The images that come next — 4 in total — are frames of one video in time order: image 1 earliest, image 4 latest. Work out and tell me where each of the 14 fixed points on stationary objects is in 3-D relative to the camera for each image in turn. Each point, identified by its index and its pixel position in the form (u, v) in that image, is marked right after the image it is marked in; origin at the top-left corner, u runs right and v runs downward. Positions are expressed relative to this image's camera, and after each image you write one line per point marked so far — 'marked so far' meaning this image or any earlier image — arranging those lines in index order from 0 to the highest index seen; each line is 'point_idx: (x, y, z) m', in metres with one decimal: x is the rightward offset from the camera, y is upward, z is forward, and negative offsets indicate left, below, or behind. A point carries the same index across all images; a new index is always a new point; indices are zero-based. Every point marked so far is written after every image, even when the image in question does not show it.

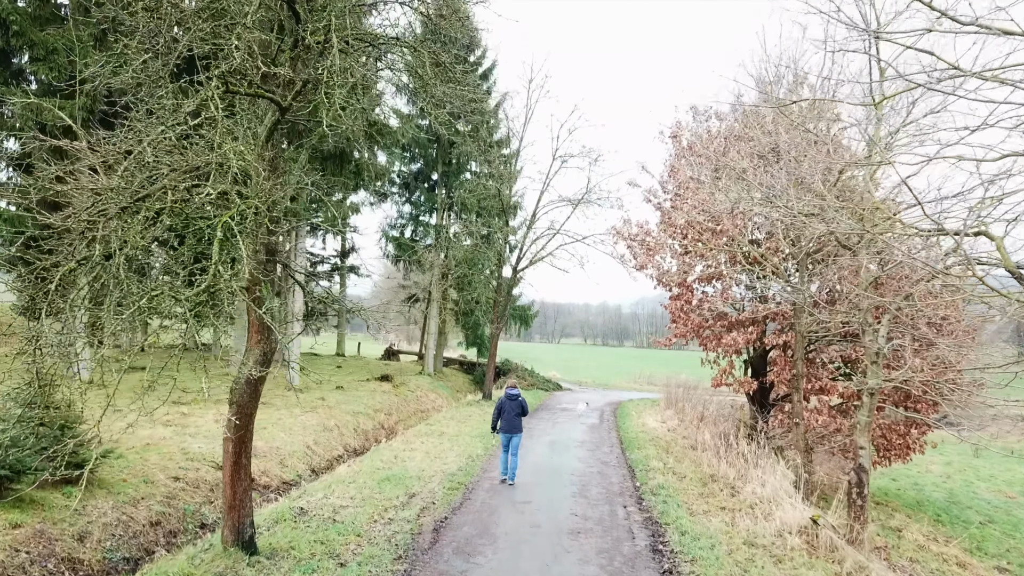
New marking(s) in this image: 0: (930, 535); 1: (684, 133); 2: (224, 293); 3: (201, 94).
0: (+7.4, -4.4, +9.6) m
1: (+3.8, +3.4, +12.0) m
2: (-2.5, -0.1, +4.8) m
3: (-2.7, +1.7, +4.7) m
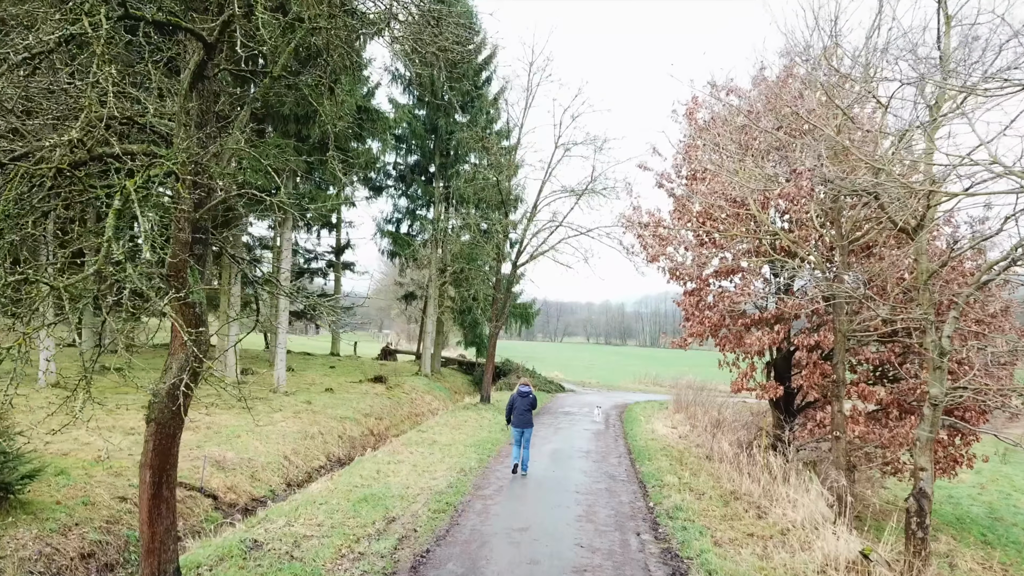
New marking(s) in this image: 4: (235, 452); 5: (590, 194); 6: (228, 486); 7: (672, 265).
0: (+7.4, -4.3, +8.5) m
1: (+3.7, +3.5, +10.8) m
2: (-2.6, 0.0, +3.6) m
3: (-2.8, +1.8, +3.6) m
4: (-5.2, -3.1, +10.2) m
5: (+2.5, +3.0, +17.1) m
6: (-4.8, -3.3, +9.1) m
7: (+3.4, +0.5, +11.3) m
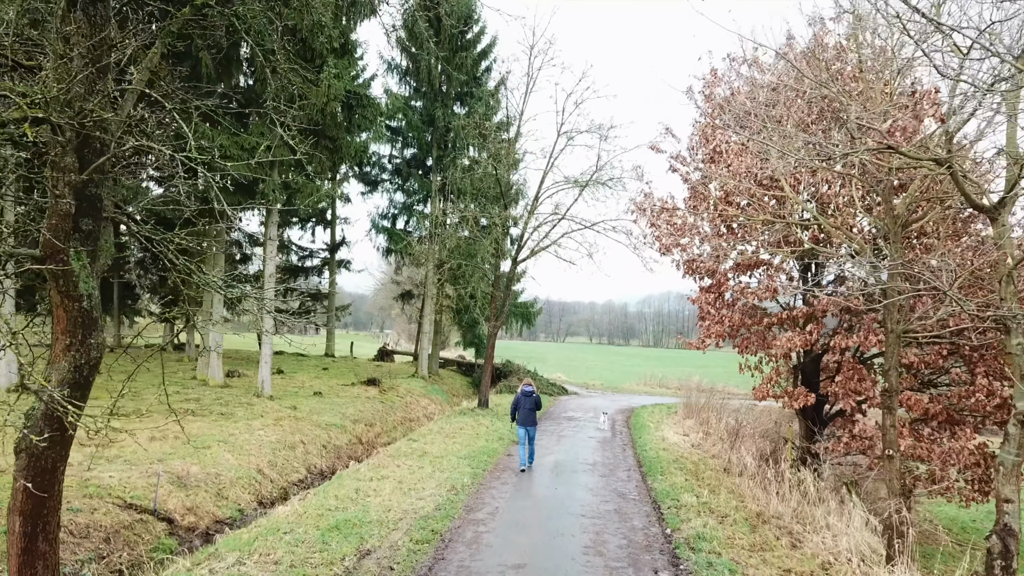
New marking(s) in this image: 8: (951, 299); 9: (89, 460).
0: (+7.3, -4.2, +7.4) m
1: (+3.7, +3.6, +9.7) m
2: (-2.7, +0.1, +2.6) m
3: (-2.9, +1.9, +2.5) m
4: (-5.3, -3.0, +9.2) m
5: (+2.4, +3.1, +16.1) m
6: (-4.8, -3.3, +8.1) m
7: (+3.3, +0.6, +10.2) m
8: (+5.3, -0.2, +6.5) m
9: (-6.7, -2.7, +8.5) m
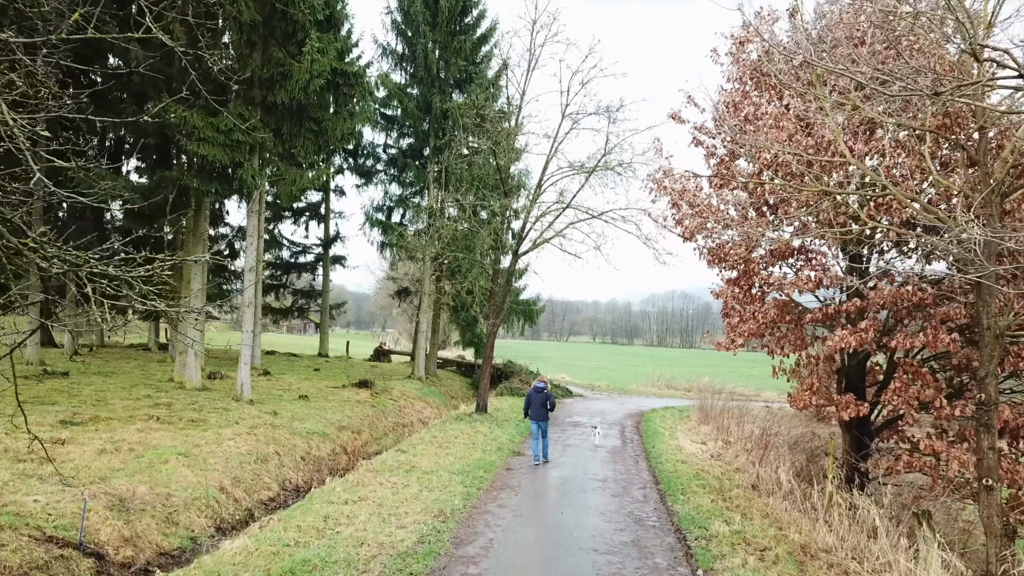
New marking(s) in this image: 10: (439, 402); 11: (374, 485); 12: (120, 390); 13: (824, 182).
0: (+7.3, -4.1, +6.0) m
1: (+3.7, +3.8, +8.4) m
2: (-2.7, +0.2, +1.3) m
3: (-2.9, +2.0, +1.3) m
4: (-5.3, -2.9, +7.9) m
5: (+2.5, +3.2, +14.8) m
6: (-4.9, -3.1, +6.8) m
7: (+3.3, +0.7, +8.9) m
8: (+5.3, 0.0, +5.2) m
9: (-6.7, -2.5, +7.2) m
10: (-2.7, -4.2, +19.8) m
11: (-2.2, -3.1, +8.4) m
12: (-10.3, -2.7, +14.3) m
13: (+4.1, +1.4, +7.2) m
